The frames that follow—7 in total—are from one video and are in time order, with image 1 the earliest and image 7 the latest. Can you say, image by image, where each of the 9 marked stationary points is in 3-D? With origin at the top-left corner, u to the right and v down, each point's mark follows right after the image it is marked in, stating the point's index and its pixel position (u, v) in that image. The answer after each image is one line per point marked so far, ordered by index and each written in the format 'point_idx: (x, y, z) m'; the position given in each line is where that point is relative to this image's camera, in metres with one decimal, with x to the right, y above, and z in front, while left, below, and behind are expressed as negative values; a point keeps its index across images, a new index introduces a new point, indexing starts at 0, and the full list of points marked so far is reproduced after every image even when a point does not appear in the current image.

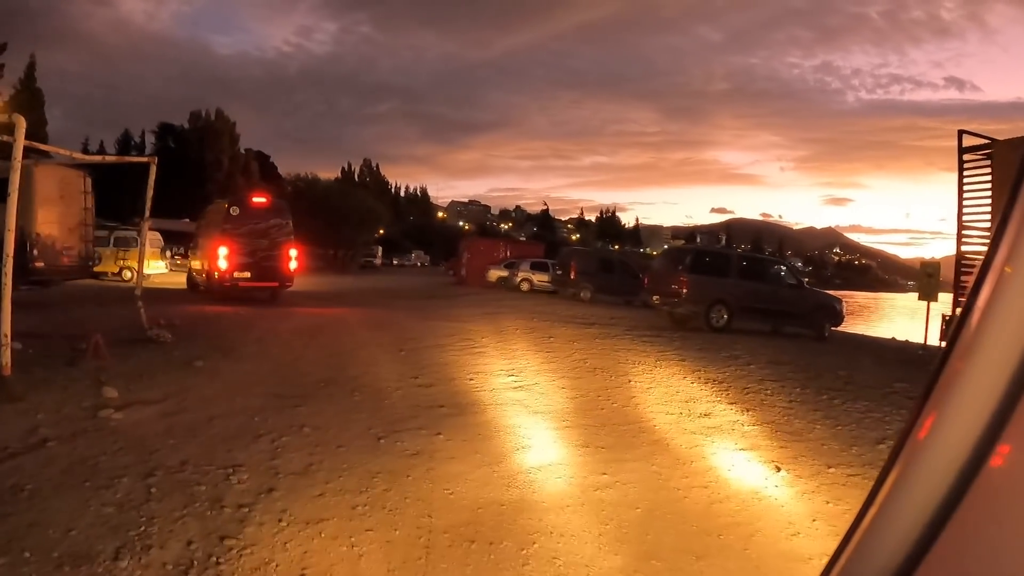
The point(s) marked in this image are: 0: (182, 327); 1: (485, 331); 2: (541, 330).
0: (-6.6, -0.8, +17.6) m
1: (-0.7, -1.0, +19.8) m
2: (+0.6, -1.0, +19.7) m
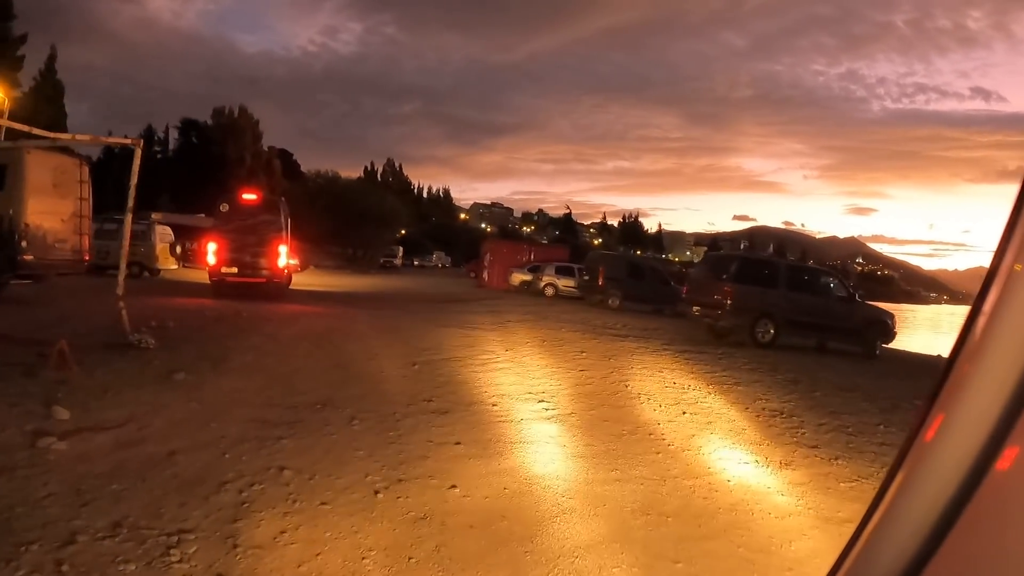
0: (-6.2, -0.8, +15.8) m
1: (-0.2, -1.1, +17.9) m
2: (+1.1, -1.2, +17.8) m
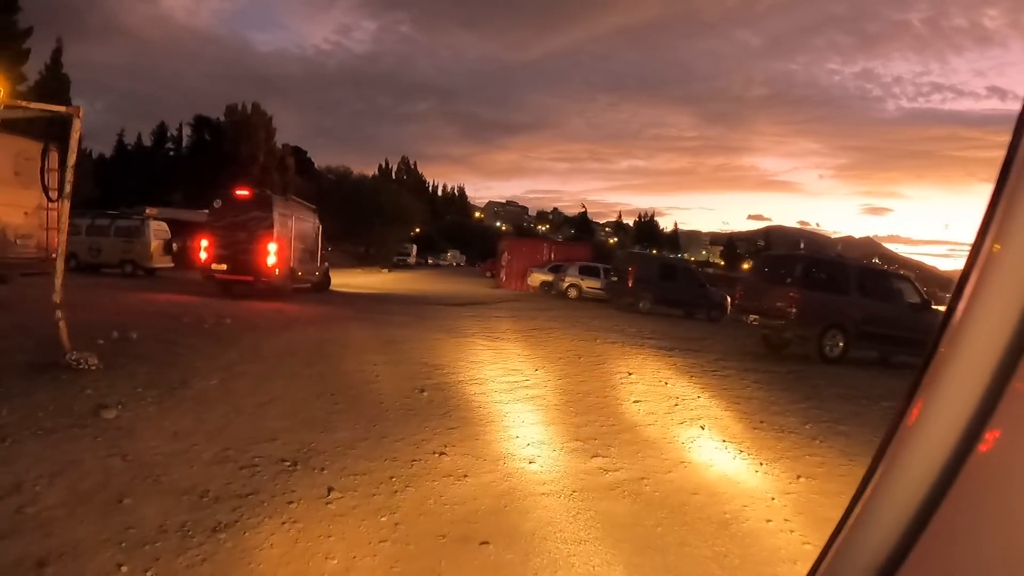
0: (-5.7, -0.9, +13.1) m
1: (+0.3, -1.2, +15.1) m
2: (+1.6, -1.3, +15.0) m
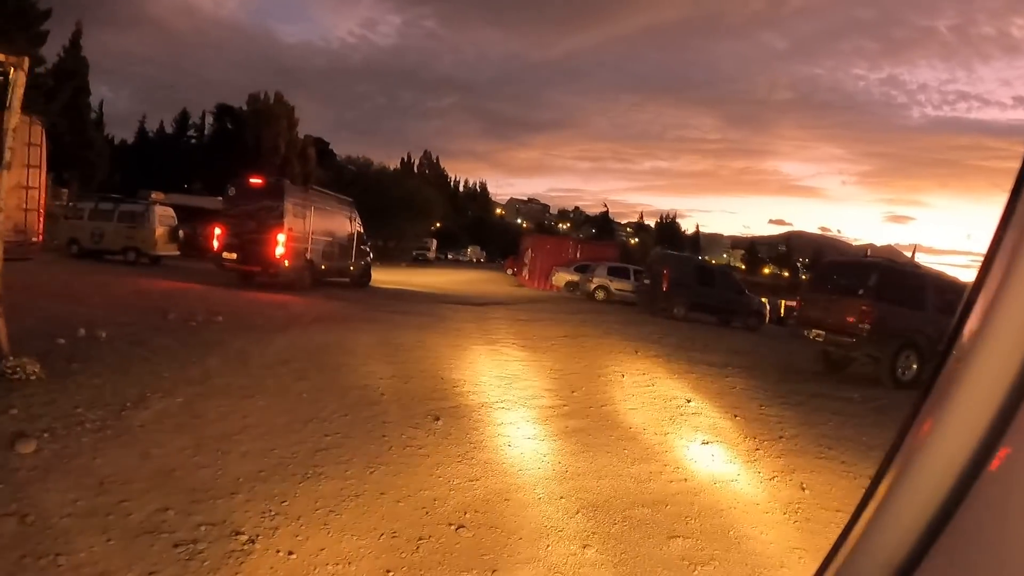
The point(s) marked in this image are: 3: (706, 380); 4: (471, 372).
0: (-5.3, -0.7, +11.1) m
1: (+0.8, -1.2, +13.0) m
2: (+2.1, -1.3, +12.8) m
3: (+3.0, -1.4, +13.5) m
4: (-0.5, -1.2, +11.8) m
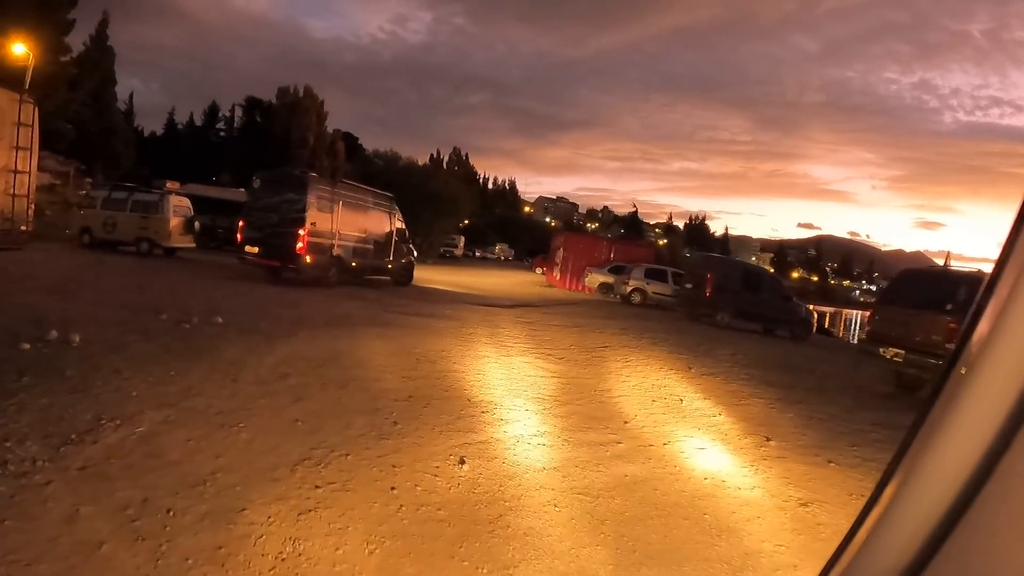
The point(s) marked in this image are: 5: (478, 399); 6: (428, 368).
0: (-4.8, -0.7, +9.5) m
1: (+1.2, -1.3, +11.2) m
2: (+2.5, -1.5, +11.0) m
3: (+3.5, -1.5, +11.6) m
4: (-0.1, -1.2, +10.0) m
5: (-0.3, -1.2, +9.4) m
6: (-1.1, -1.0, +11.0) m
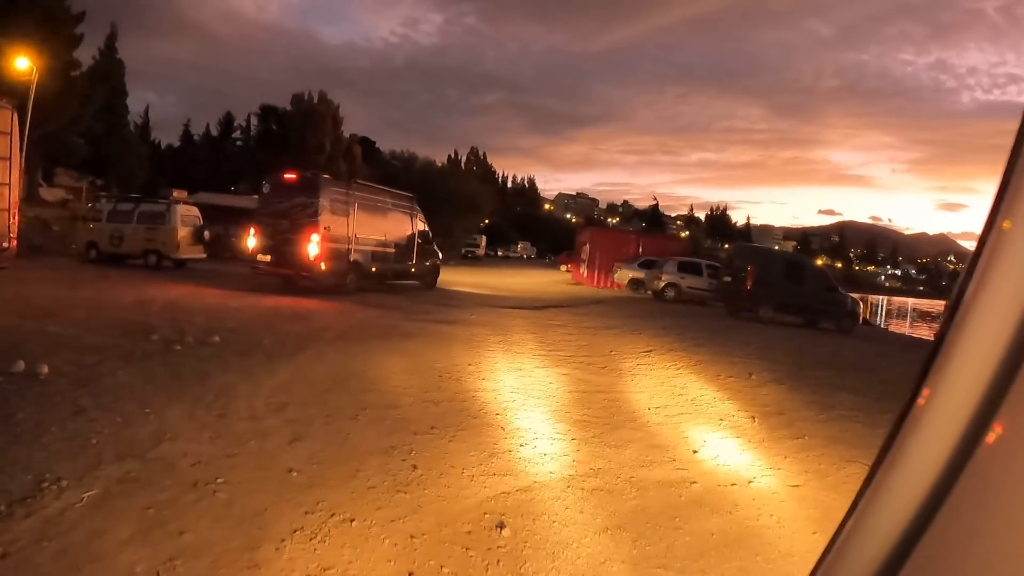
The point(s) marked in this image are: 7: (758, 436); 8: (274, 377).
0: (-4.5, -0.9, +8.0) m
1: (+1.7, -1.3, +9.6) m
2: (+3.0, -1.4, +9.3) m
3: (+3.9, -1.4, +10.0) m
4: (+0.3, -1.3, +8.4) m
5: (0.0, -1.3, +7.8) m
6: (-0.6, -1.1, +9.4) m
7: (+2.4, -1.4, +8.5) m
8: (-2.6, -1.0, +9.3) m
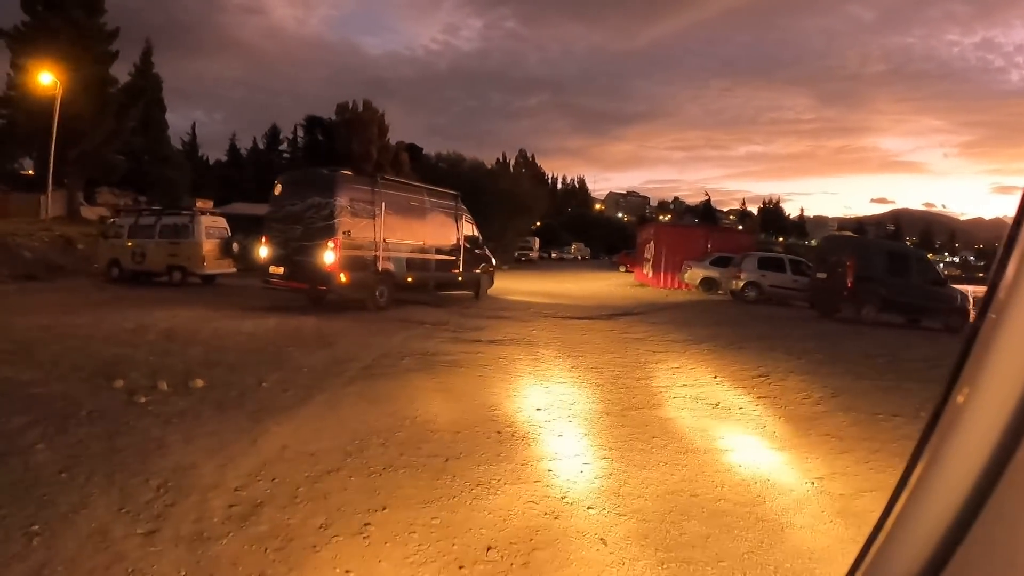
0: (-3.9, -1.2, +5.3) m
1: (+2.3, -1.4, +6.5) m
2: (+3.6, -1.4, +6.2) m
3: (+4.6, -1.4, +6.7) m
4: (+0.9, -1.4, +5.4) m
5: (+0.6, -1.4, +4.8) m
6: (0.0, -1.3, +6.5) m
7: (+3.0, -1.5, +5.3) m
8: (-2.0, -1.2, +6.5) m
